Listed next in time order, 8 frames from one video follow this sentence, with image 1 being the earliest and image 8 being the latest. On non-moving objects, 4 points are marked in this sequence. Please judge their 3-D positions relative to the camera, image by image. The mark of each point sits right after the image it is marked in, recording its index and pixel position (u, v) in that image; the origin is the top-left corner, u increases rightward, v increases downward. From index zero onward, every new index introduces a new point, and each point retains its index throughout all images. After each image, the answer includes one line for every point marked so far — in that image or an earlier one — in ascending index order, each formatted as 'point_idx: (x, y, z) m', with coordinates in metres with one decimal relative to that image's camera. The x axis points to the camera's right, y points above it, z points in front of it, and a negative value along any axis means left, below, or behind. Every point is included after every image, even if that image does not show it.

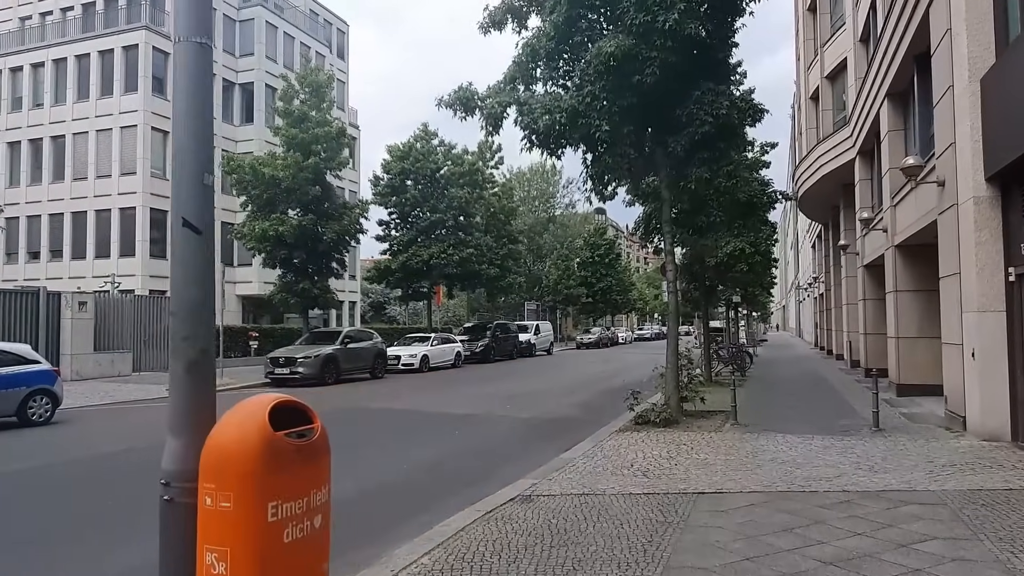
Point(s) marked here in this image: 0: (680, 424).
0: (+2.6, -2.1, +11.2) m
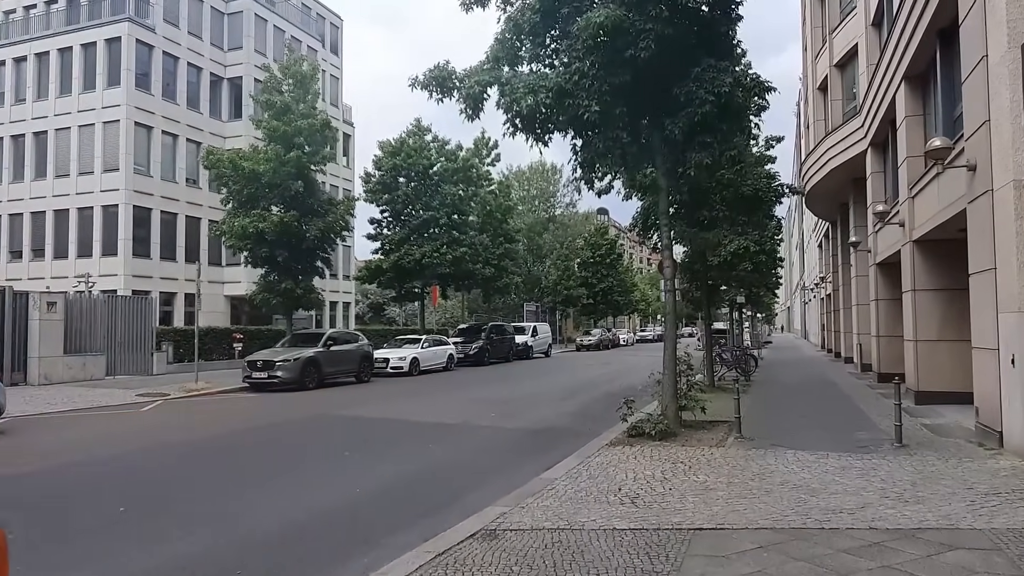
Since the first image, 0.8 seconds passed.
0: (+2.4, -2.1, +10.1) m
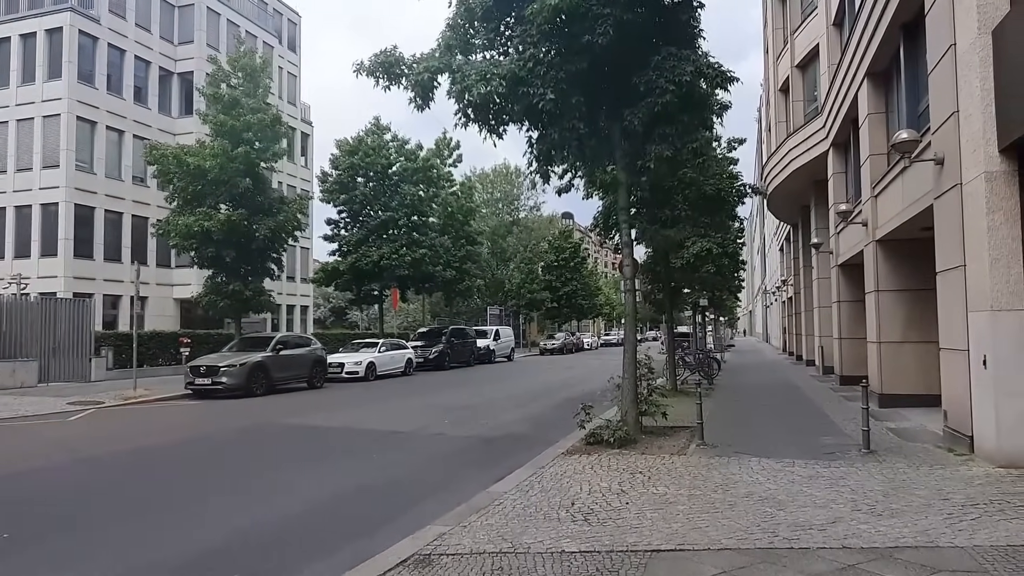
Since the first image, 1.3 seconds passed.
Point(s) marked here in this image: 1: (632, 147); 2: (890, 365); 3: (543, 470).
0: (+1.7, -2.1, +9.6) m
1: (+1.7, +2.0, +10.1) m
2: (+6.7, -1.4, +12.6) m
3: (+0.4, -2.1, +8.0) m
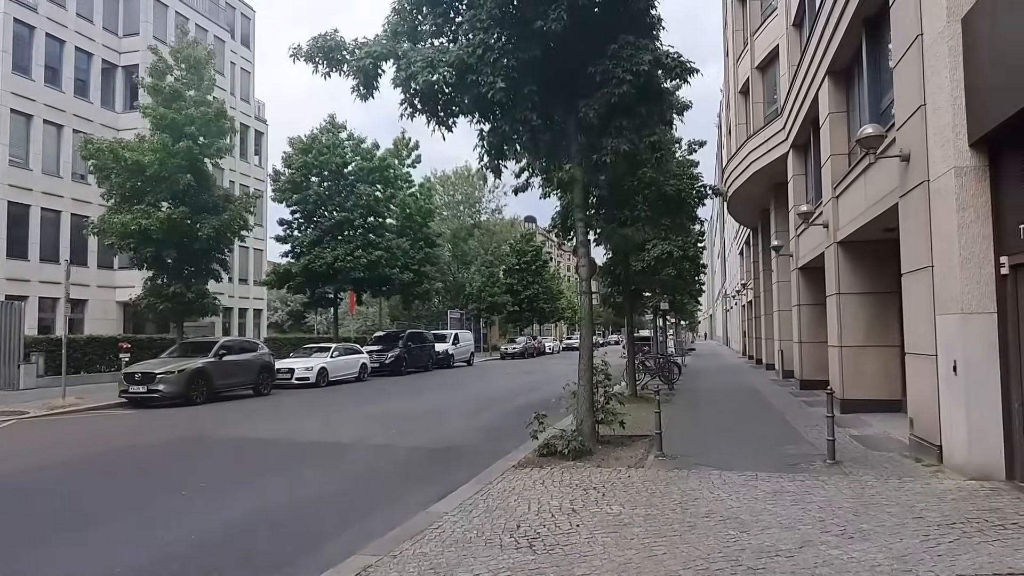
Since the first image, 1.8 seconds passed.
0: (+1.0, -2.1, +9.1) m
1: (+1.0, +2.0, +9.6) m
2: (+5.9, -1.4, +12.3) m
3: (-0.2, -2.1, +7.4) m
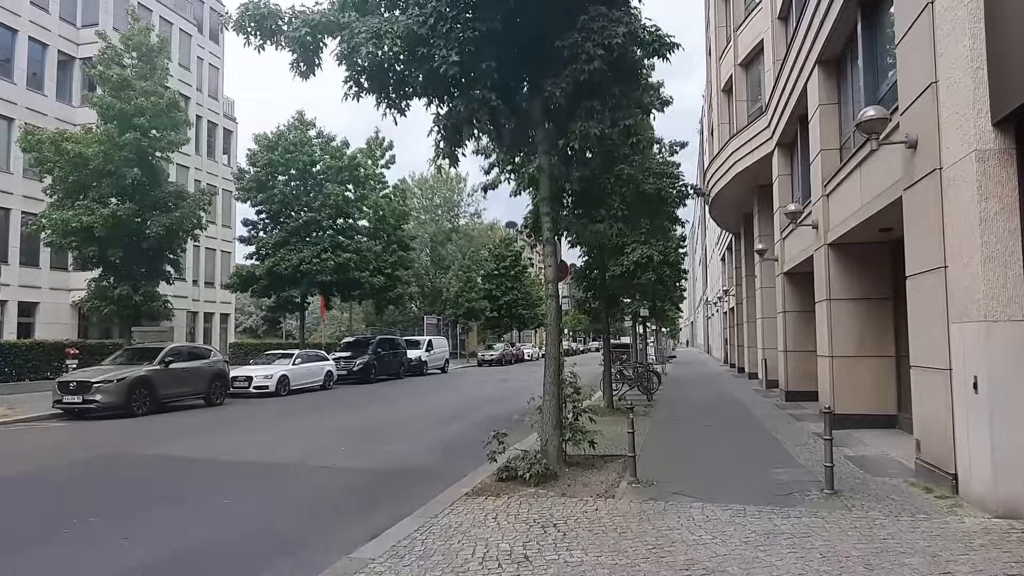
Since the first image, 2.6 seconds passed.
0: (+0.5, -2.2, +8.0) m
1: (+0.5, +1.9, +8.5) m
2: (+5.3, -1.5, +11.4) m
3: (-0.7, -2.1, +6.3) m
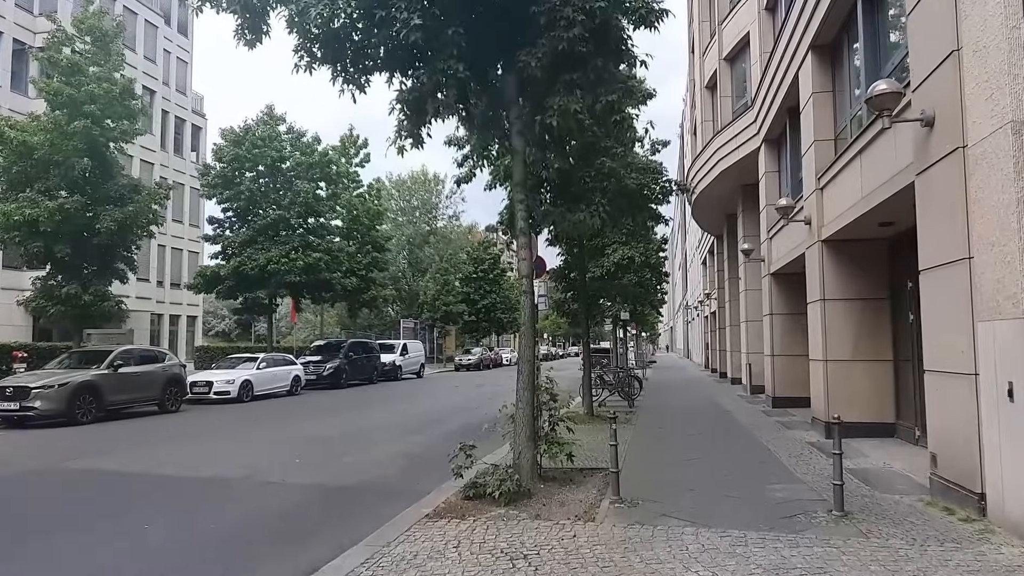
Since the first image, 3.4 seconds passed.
0: (+0.2, -2.1, +7.1) m
1: (+0.2, +2.0, +7.7) m
2: (+4.9, -1.5, +10.6) m
3: (-1.0, -2.0, +5.4) m
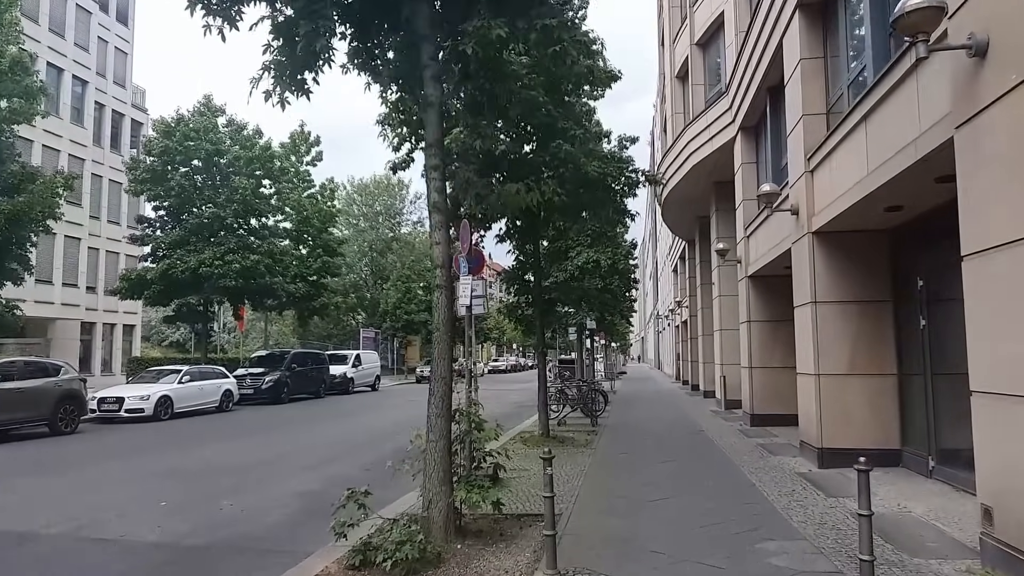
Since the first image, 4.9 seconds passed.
0: (-0.5, -2.0, +5.2) m
1: (-0.5, +2.0, +5.9) m
2: (+4.0, -1.5, +8.9) m
3: (-1.6, -1.9, +3.5) m
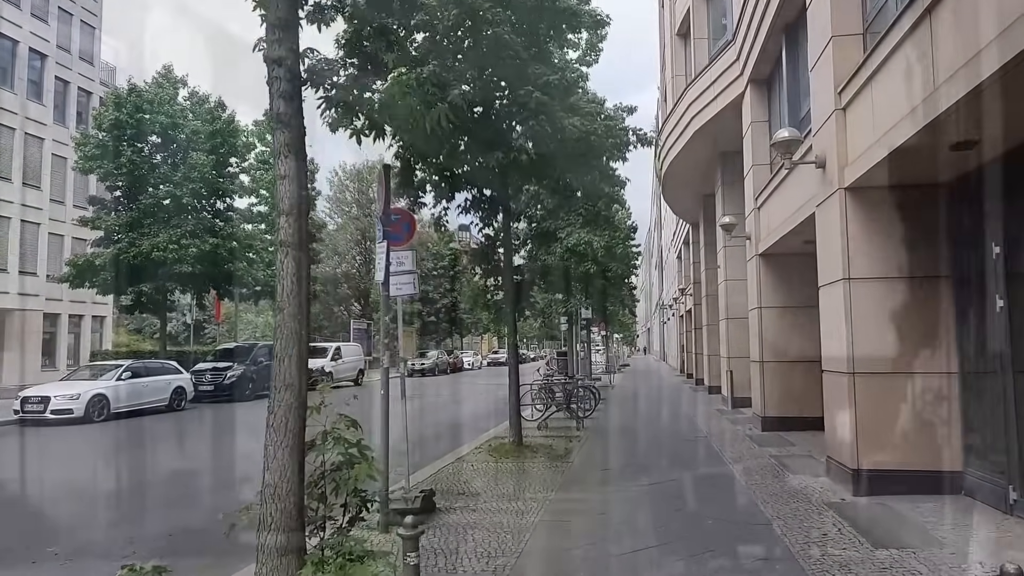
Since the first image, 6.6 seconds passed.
0: (-1.1, -1.8, +3.2) m
1: (-1.1, +2.3, +3.8) m
2: (+3.5, -1.2, +6.8) m
3: (-2.2, -1.7, +1.5) m
